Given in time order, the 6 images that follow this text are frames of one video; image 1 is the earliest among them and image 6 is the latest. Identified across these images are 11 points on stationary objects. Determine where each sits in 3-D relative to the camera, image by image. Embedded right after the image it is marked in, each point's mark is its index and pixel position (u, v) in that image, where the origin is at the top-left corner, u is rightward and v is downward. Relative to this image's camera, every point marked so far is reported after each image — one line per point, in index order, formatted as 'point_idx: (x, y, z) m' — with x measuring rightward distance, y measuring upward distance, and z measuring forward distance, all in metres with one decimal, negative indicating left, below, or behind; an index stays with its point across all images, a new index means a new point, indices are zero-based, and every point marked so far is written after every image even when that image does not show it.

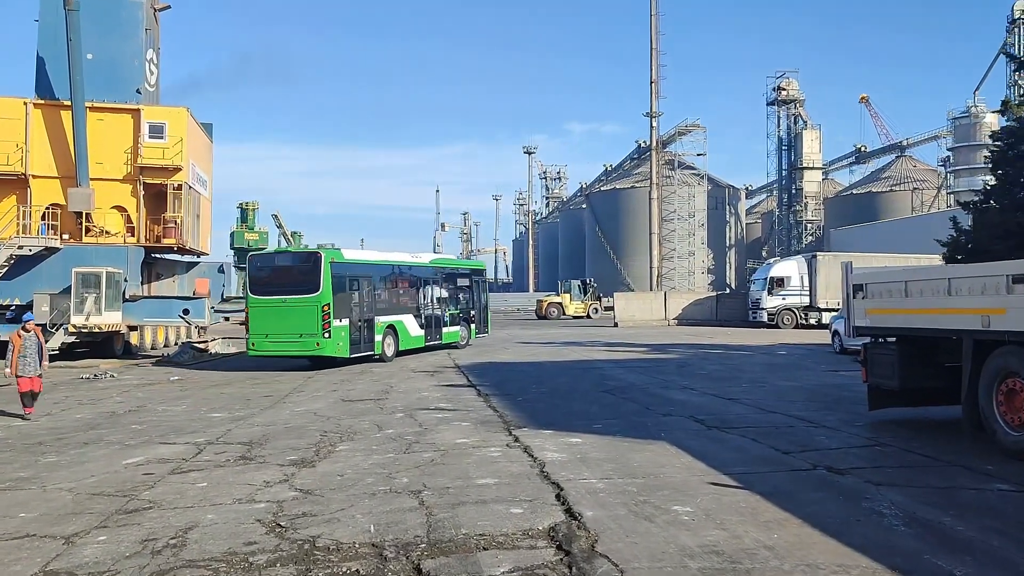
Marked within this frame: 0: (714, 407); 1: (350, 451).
0: (+2.9, -1.7, +12.6) m
1: (-1.8, -1.8, +9.8) m
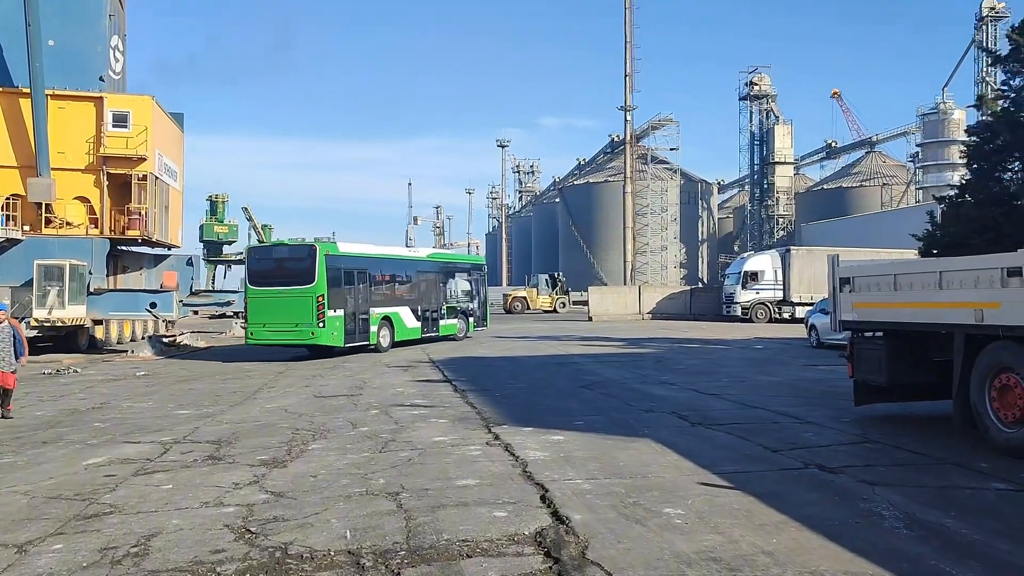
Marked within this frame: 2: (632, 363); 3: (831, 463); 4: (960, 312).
0: (+2.6, -1.6, +12.3) m
1: (-2.0, -1.7, +9.4) m
2: (+2.6, -1.7, +19.8) m
3: (+2.8, -1.5, +7.8) m
4: (+4.2, -0.2, +8.3) m
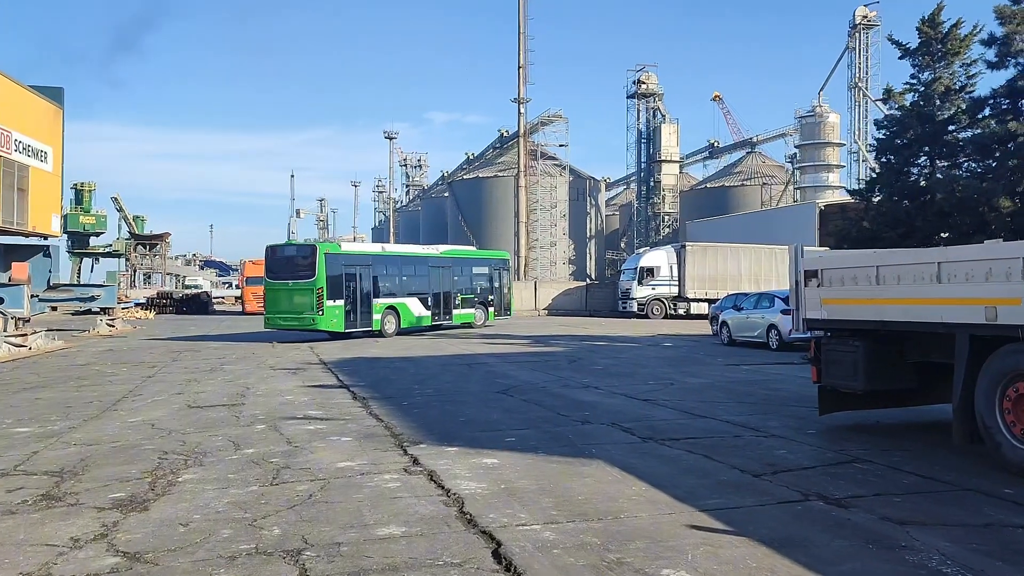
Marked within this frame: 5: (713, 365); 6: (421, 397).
0: (+1.5, -1.5, +10.9) m
1: (-2.7, -1.7, +7.5) m
2: (+0.6, -1.6, +18.3) m
3: (+2.3, -1.5, +6.4) m
4: (+3.6, -0.2, +7.2) m
5: (+4.0, -1.5, +17.6) m
6: (-1.3, -1.6, +12.9) m
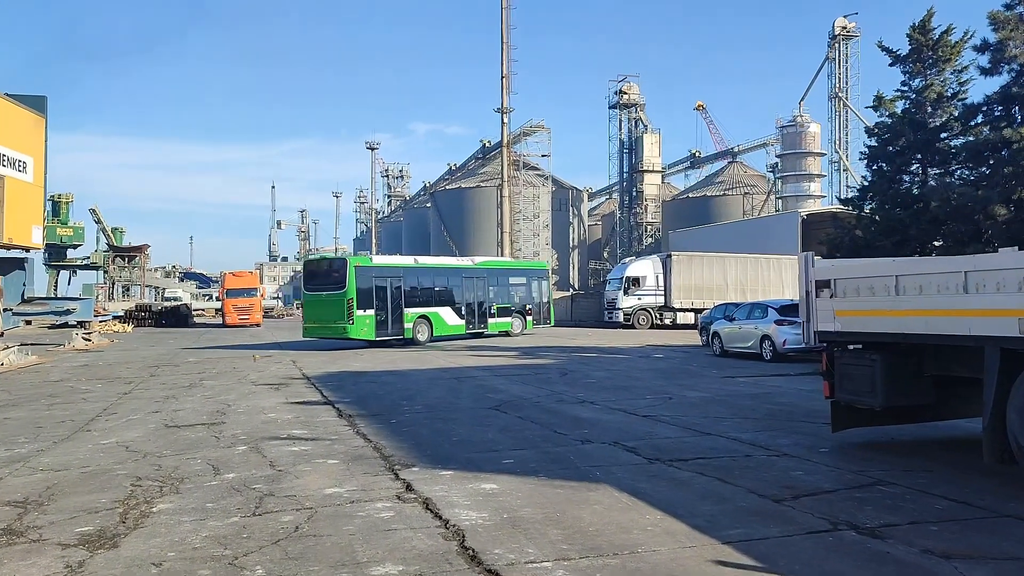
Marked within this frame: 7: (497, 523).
0: (+1.5, -1.7, +10.4) m
1: (-2.6, -1.8, +6.9) m
2: (+0.4, -1.8, +17.8) m
3: (+2.4, -1.6, +6.0) m
4: (+3.7, -0.3, +6.7) m
5: (+3.8, -1.7, +17.2) m
6: (-1.4, -1.8, +12.4) m
7: (-0.1, -1.6, +6.2) m
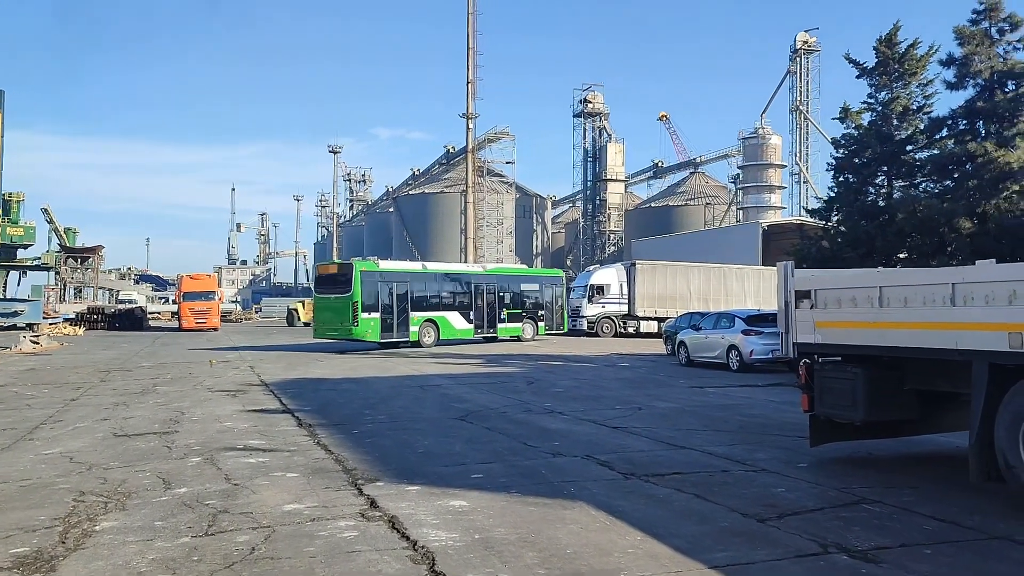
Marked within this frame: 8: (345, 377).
0: (+1.1, -1.7, +10.1) m
1: (-2.8, -1.8, +6.4) m
2: (-0.3, -1.9, +17.4) m
3: (+2.2, -1.6, +5.7) m
4: (+3.5, -0.3, +6.5) m
5: (+3.1, -1.9, +17.0) m
6: (-1.9, -1.8, +11.9) m
7: (-0.3, -1.7, +5.8) m
8: (-3.6, -2.0, +19.5) m
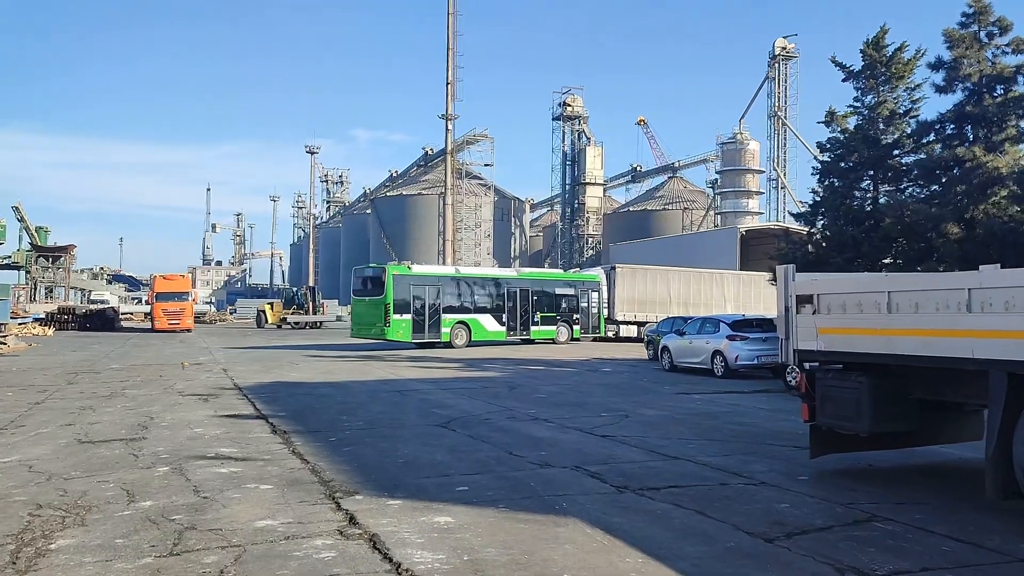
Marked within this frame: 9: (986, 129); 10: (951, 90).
0: (+0.9, -1.8, +9.7) m
1: (-2.9, -1.8, +5.9) m
2: (-0.6, -2.0, +17.0) m
3: (+2.1, -1.7, +5.3) m
4: (+3.4, -0.4, +6.2) m
5: (+2.8, -2.0, +16.6) m
6: (-2.1, -1.8, +11.4) m
7: (-0.3, -1.7, +5.4) m
8: (-4.0, -2.0, +19.0) m
9: (+10.2, +3.4, +19.2) m
10: (+9.7, +4.4, +19.7) m
